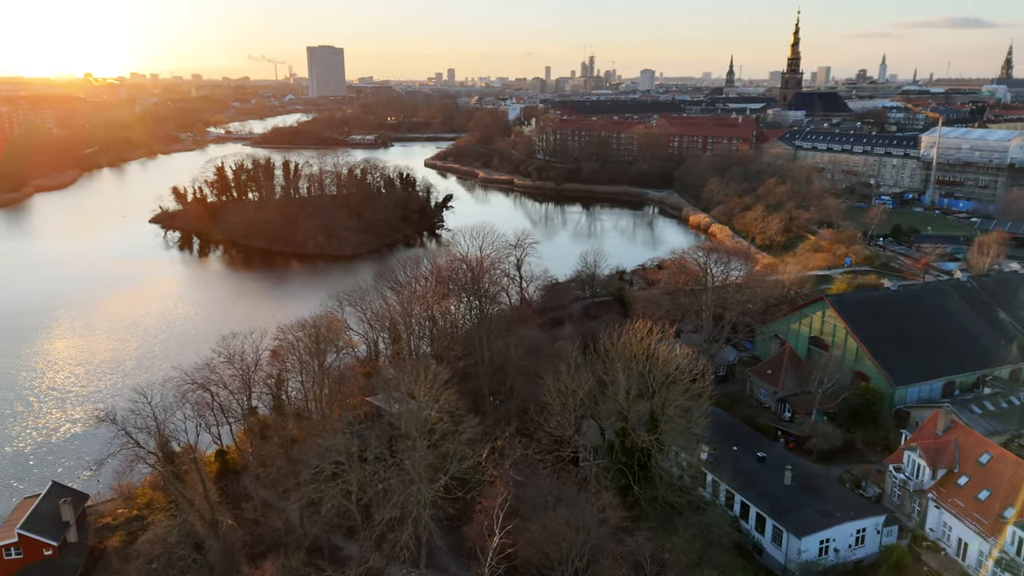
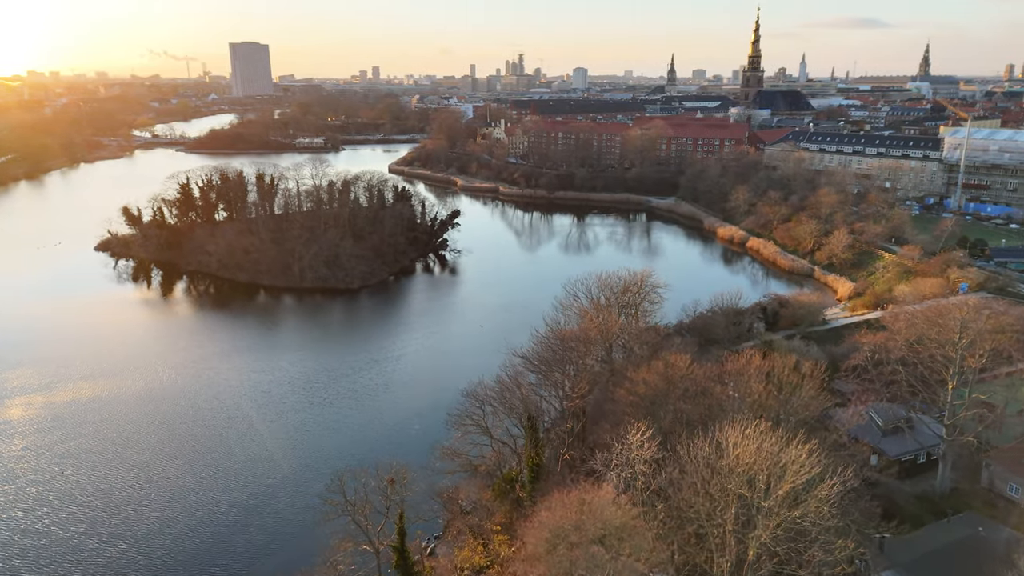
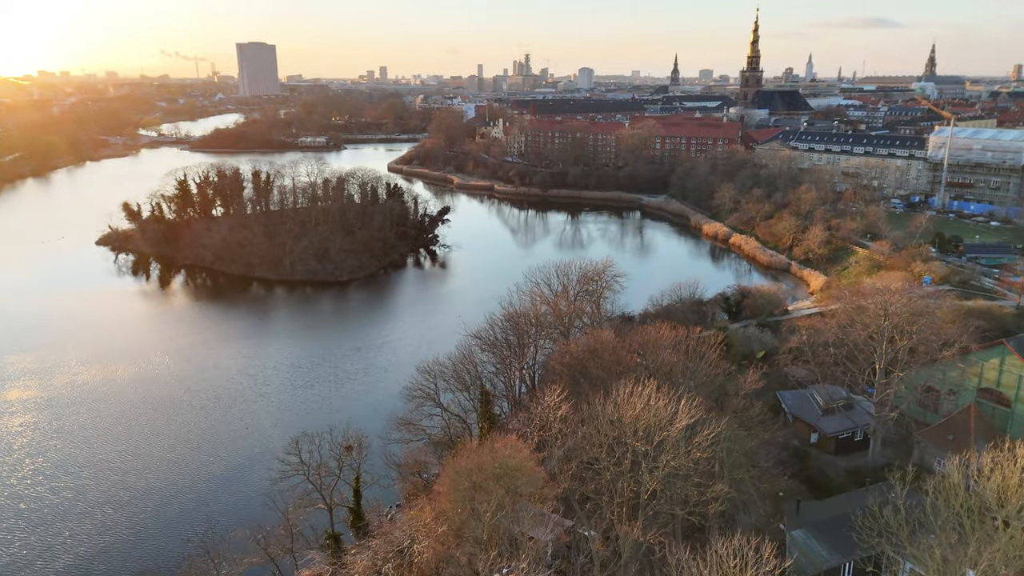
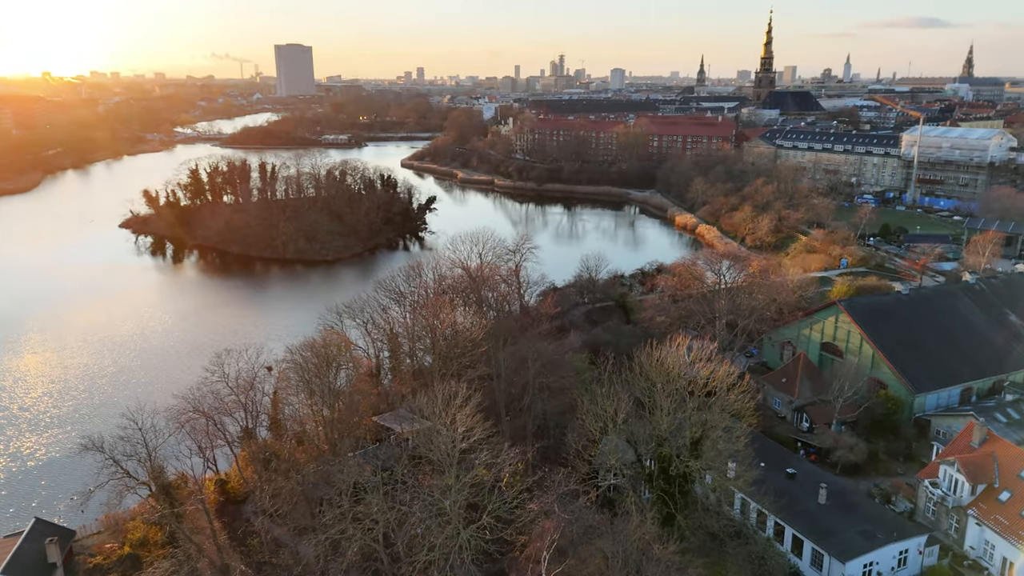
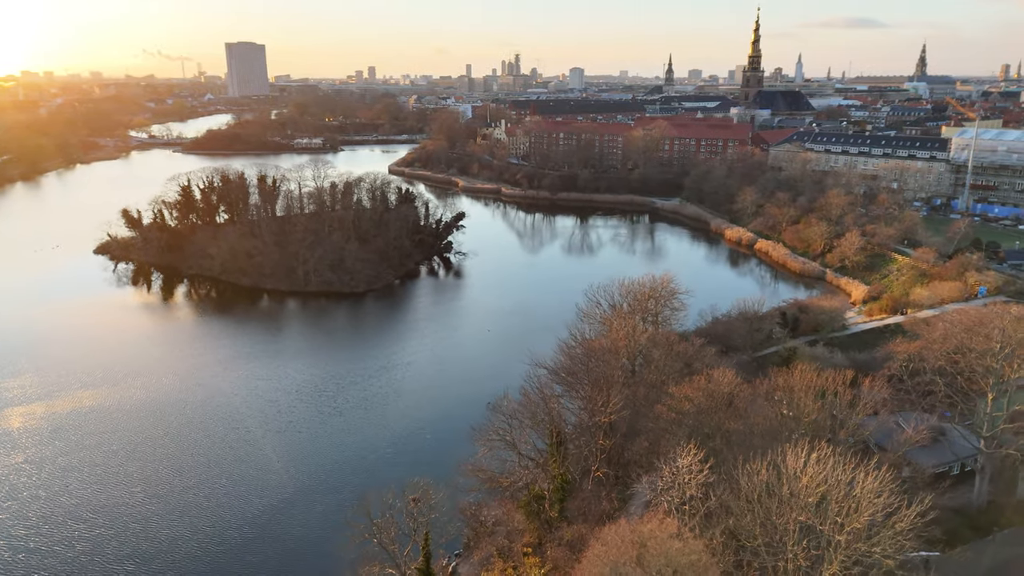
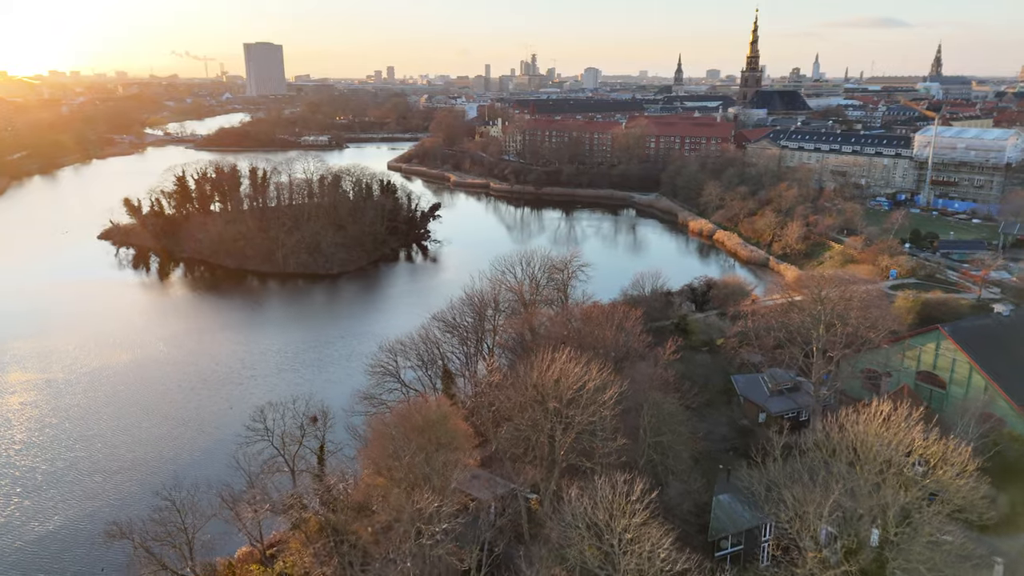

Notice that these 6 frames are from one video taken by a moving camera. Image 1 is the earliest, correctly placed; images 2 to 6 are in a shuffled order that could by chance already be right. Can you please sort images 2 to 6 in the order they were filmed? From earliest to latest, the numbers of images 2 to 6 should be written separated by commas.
4, 6, 3, 2, 5
